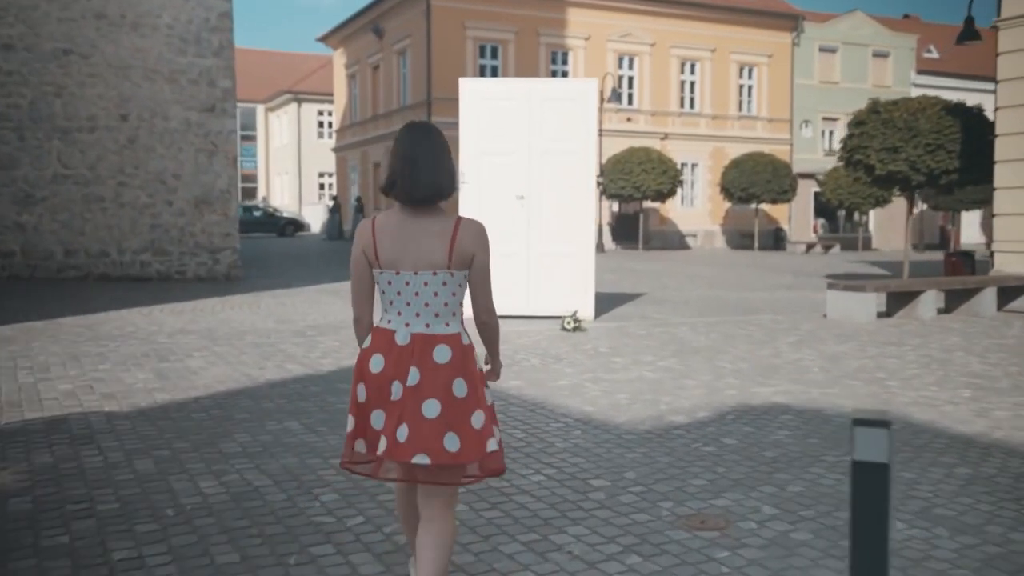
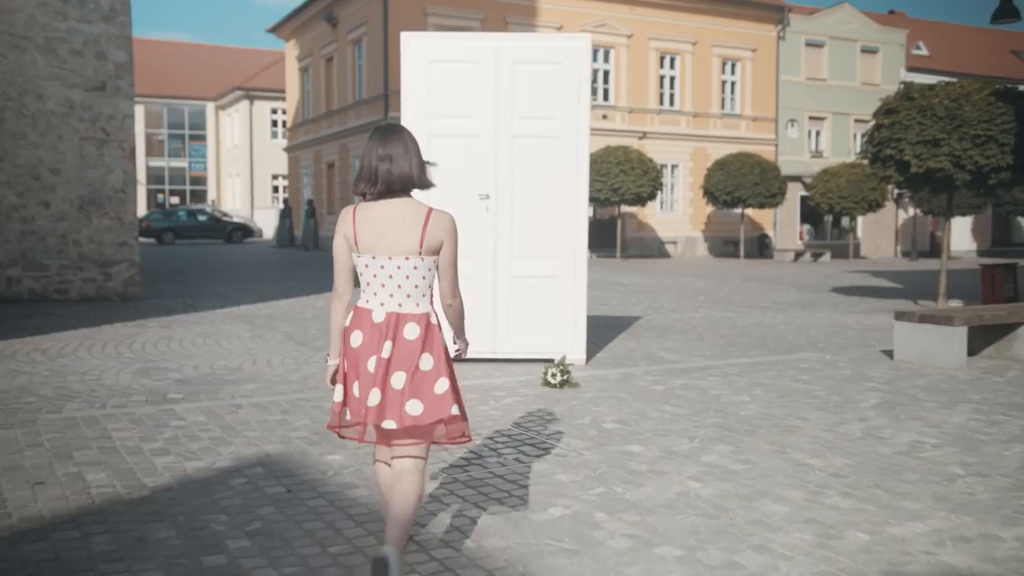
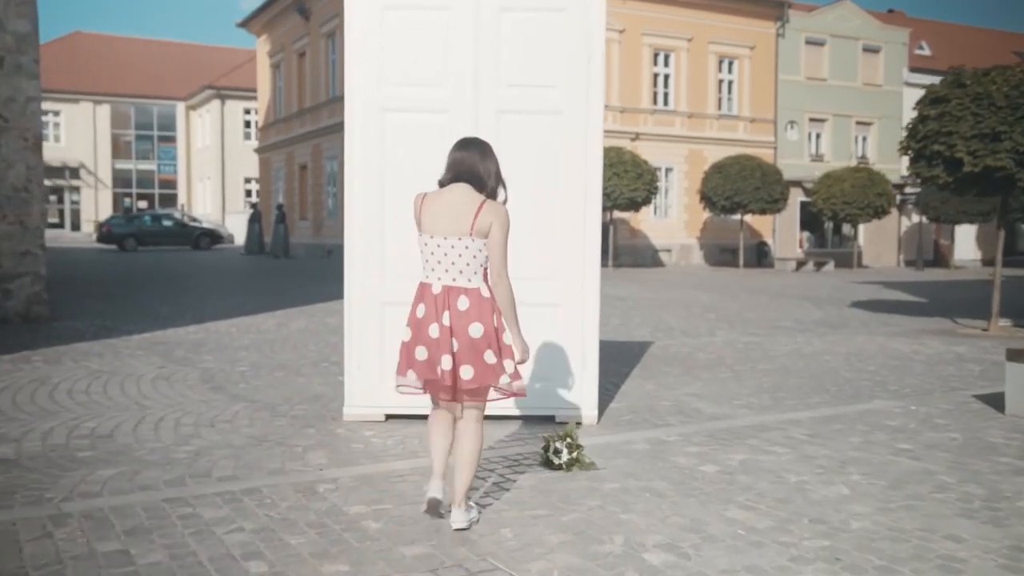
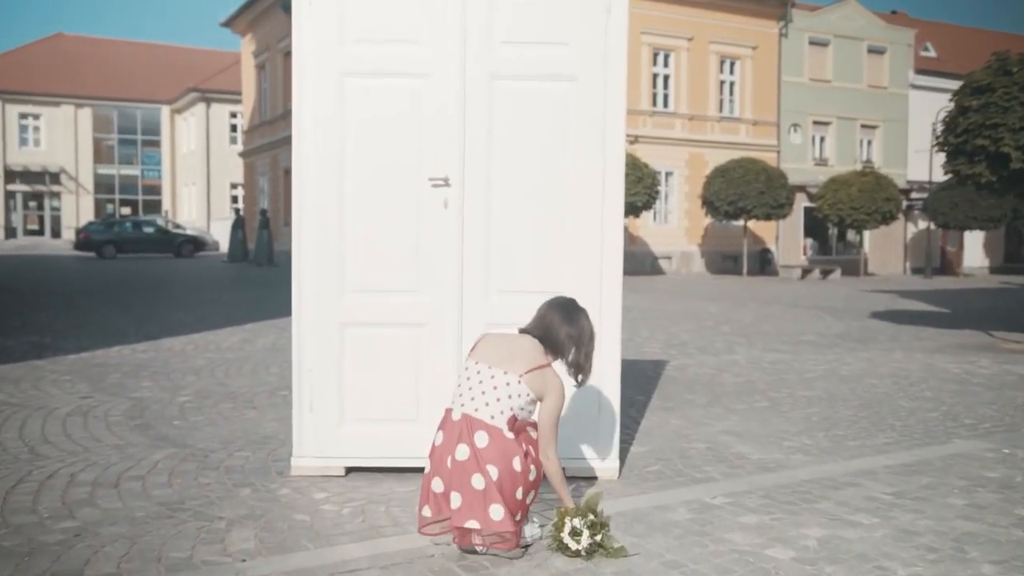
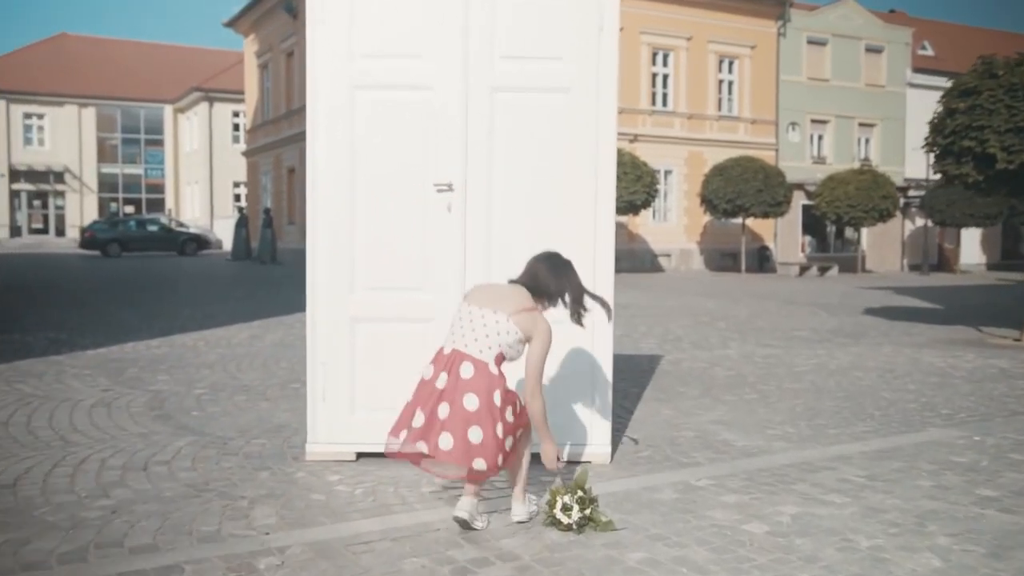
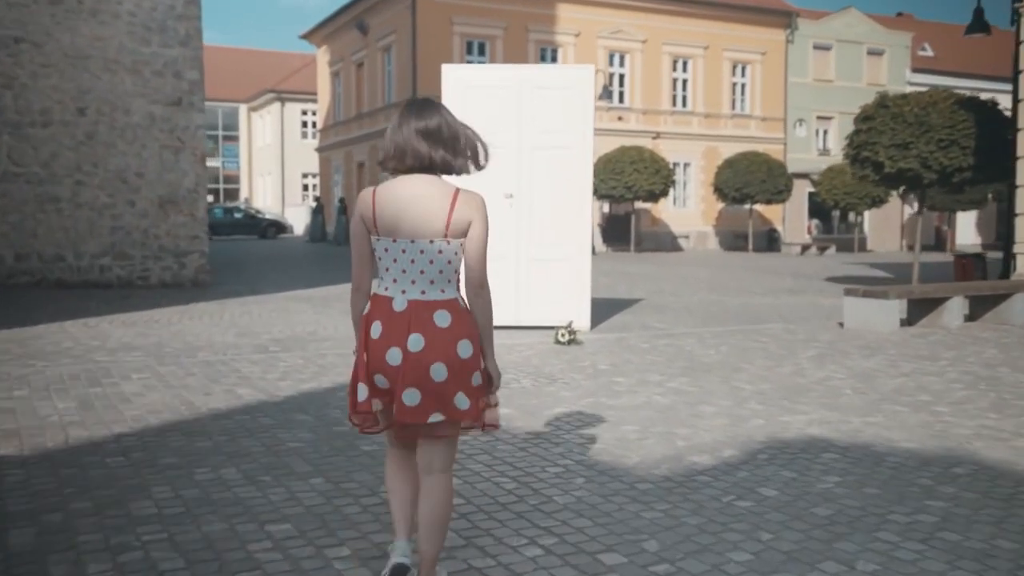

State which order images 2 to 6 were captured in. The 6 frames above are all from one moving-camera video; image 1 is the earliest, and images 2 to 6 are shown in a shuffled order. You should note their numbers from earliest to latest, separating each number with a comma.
6, 2, 3, 5, 4
